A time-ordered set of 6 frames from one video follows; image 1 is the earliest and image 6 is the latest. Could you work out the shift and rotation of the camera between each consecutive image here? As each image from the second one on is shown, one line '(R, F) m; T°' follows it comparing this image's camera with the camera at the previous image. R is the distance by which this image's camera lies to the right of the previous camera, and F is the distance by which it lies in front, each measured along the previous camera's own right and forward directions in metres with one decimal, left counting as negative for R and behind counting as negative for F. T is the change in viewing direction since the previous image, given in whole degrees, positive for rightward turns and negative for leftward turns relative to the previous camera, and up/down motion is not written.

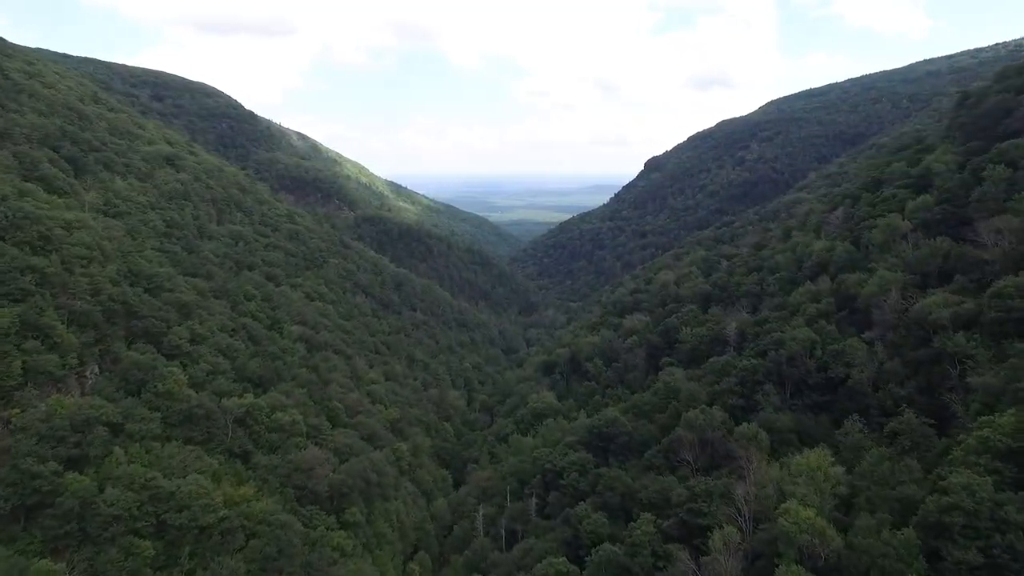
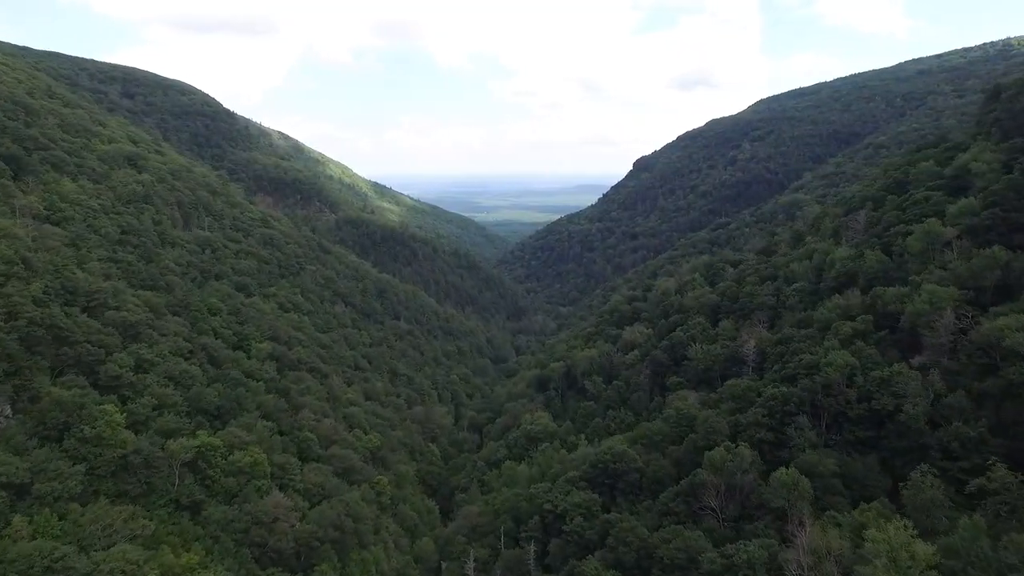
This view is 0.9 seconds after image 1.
(-0.4, +4.7) m; +1°
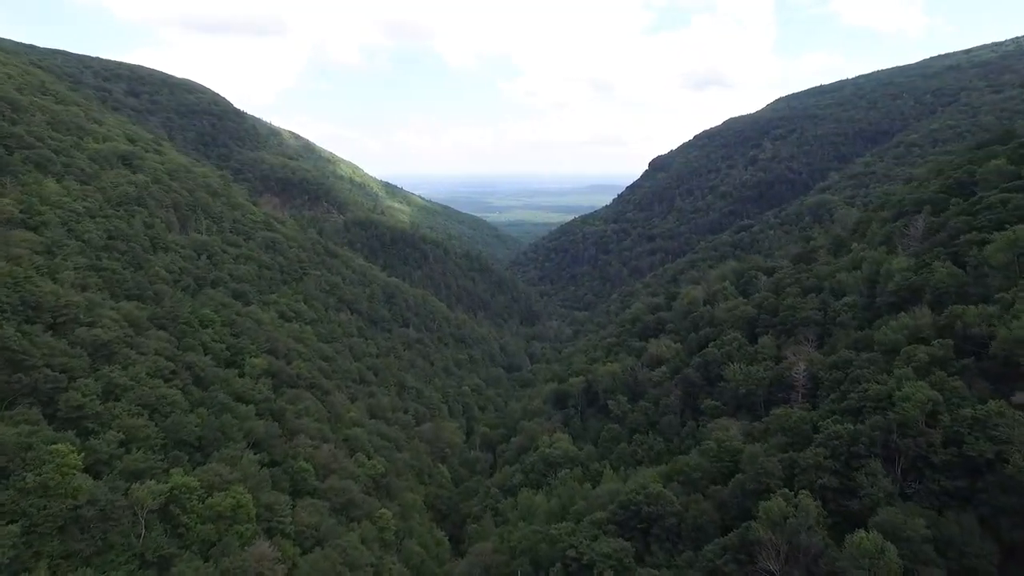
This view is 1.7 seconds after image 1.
(-0.4, +4.2) m; -1°
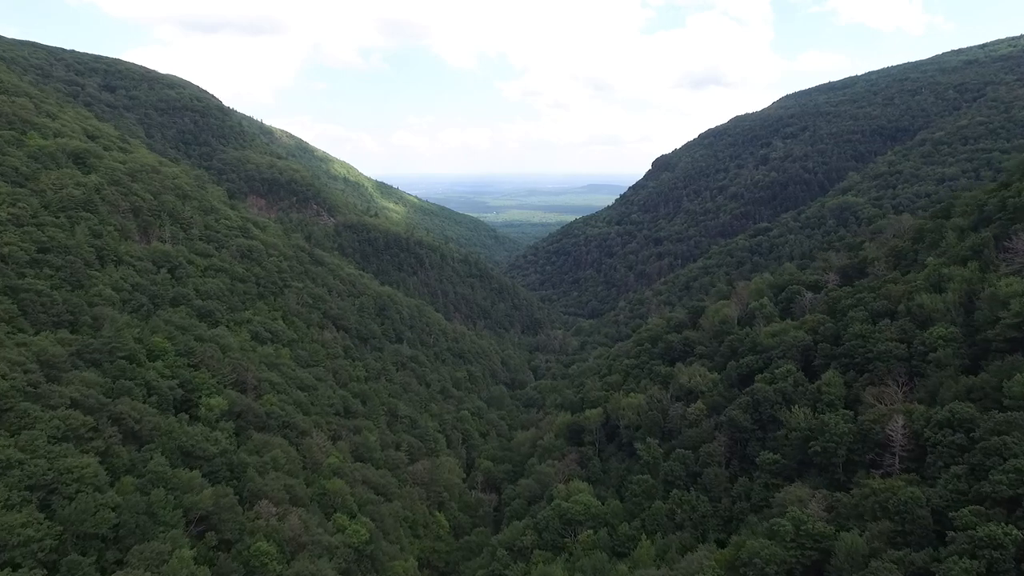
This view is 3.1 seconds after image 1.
(-0.8, +7.6) m; 0°
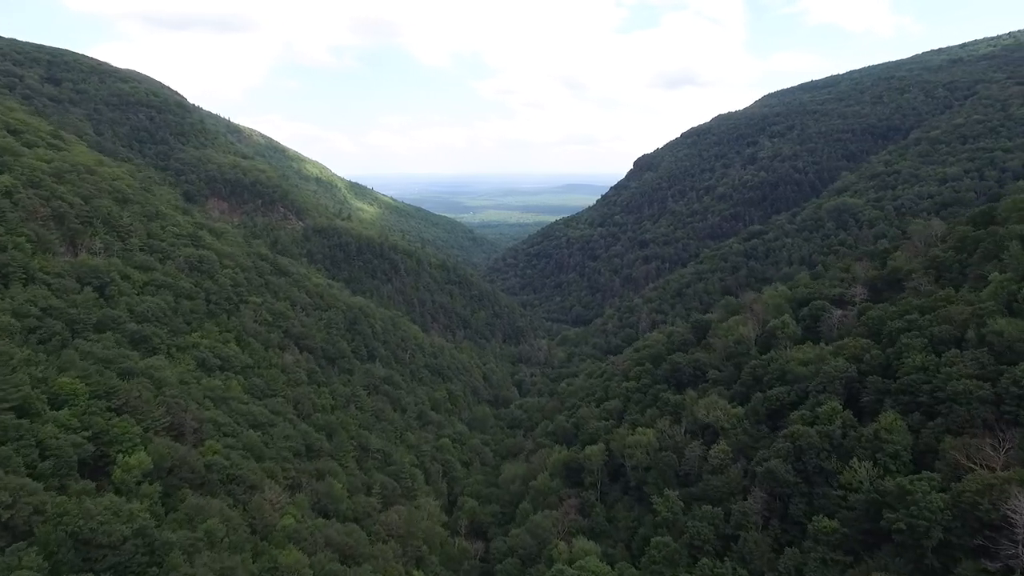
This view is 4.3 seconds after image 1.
(-0.7, +6.7) m; +2°
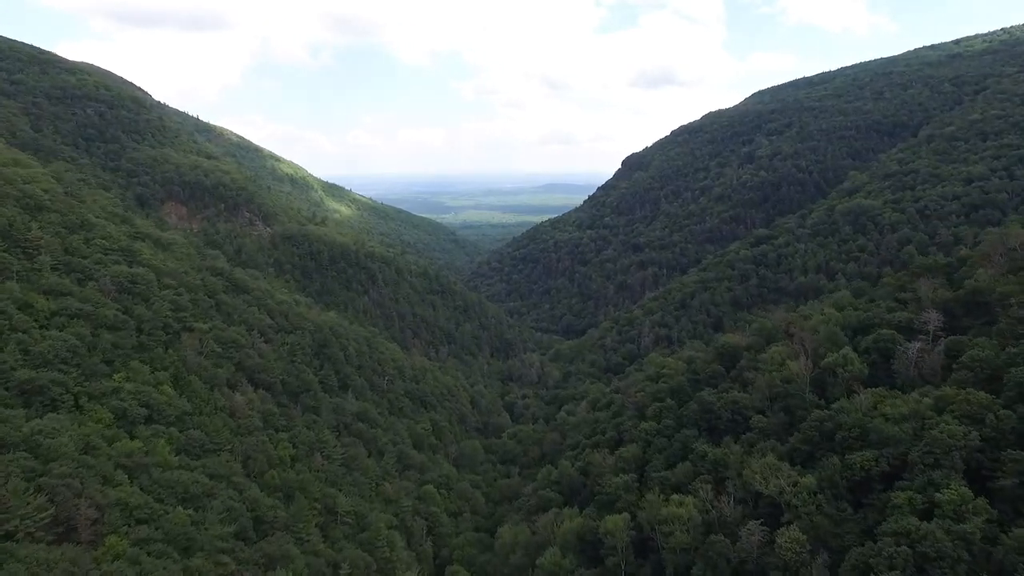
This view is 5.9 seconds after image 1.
(-1.0, +9.0) m; +2°
